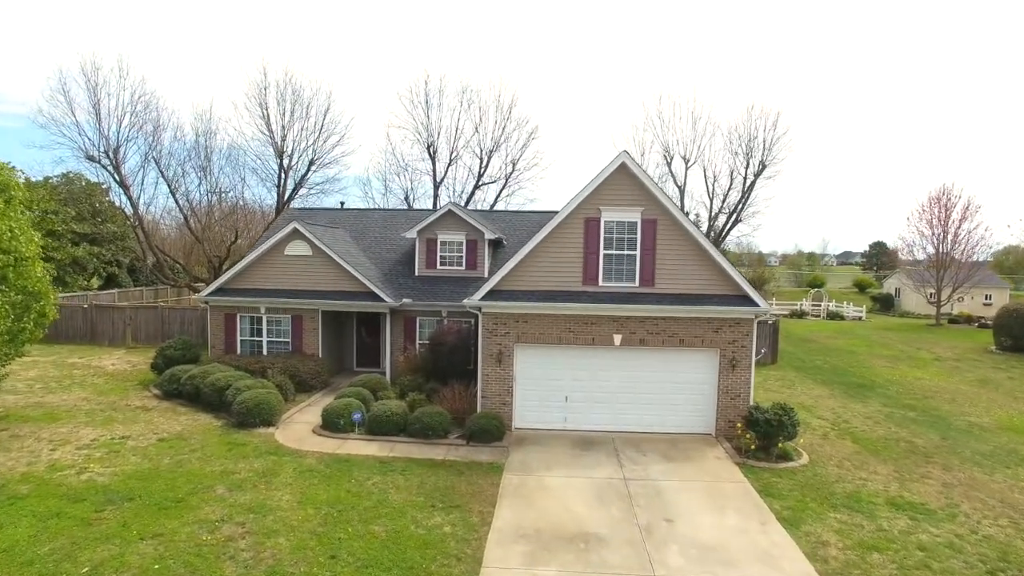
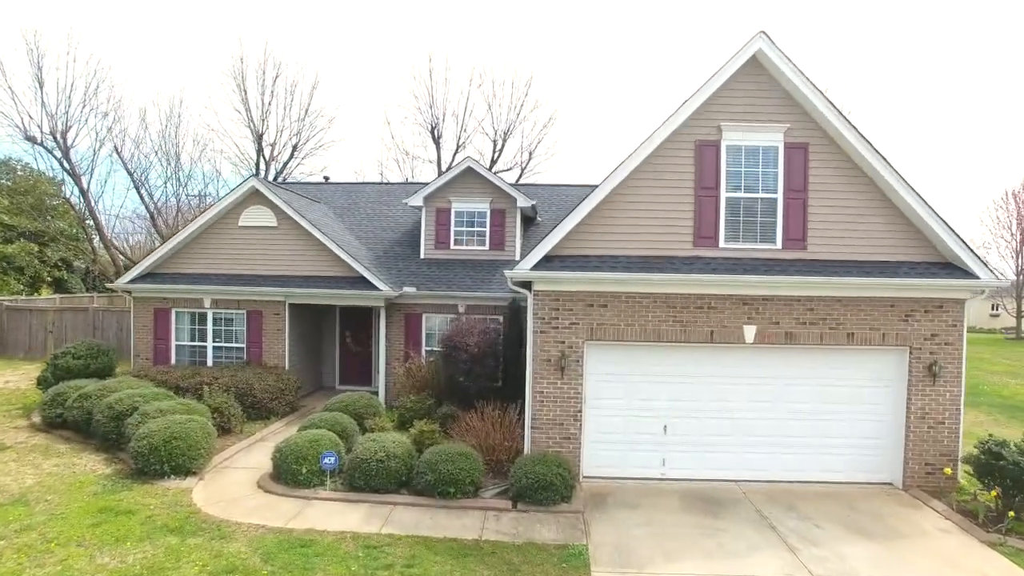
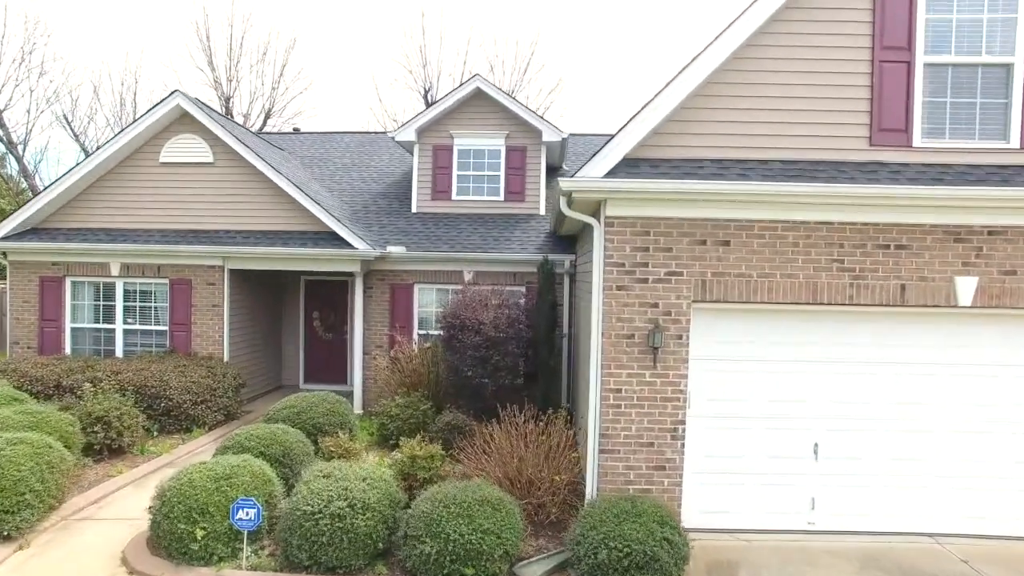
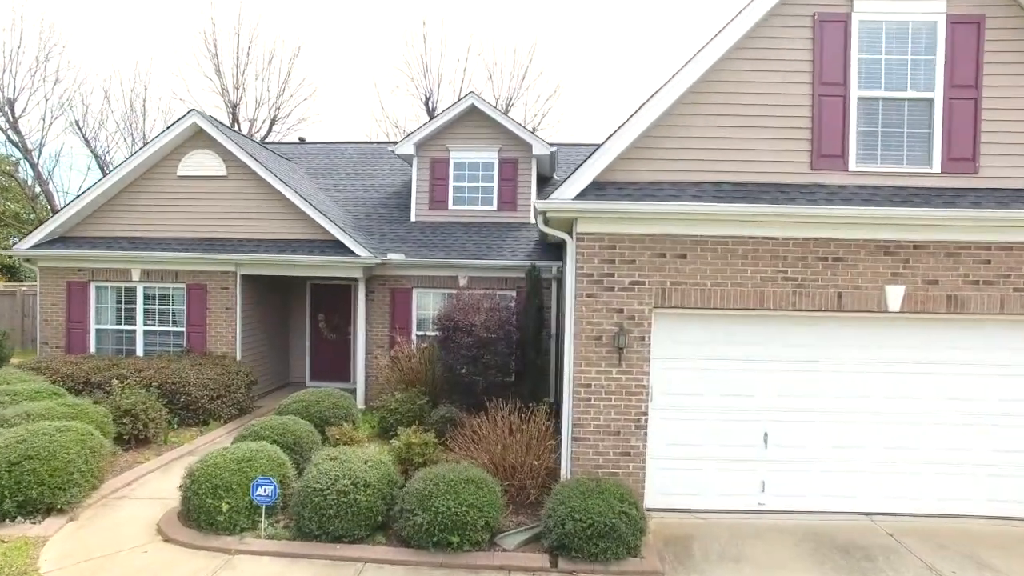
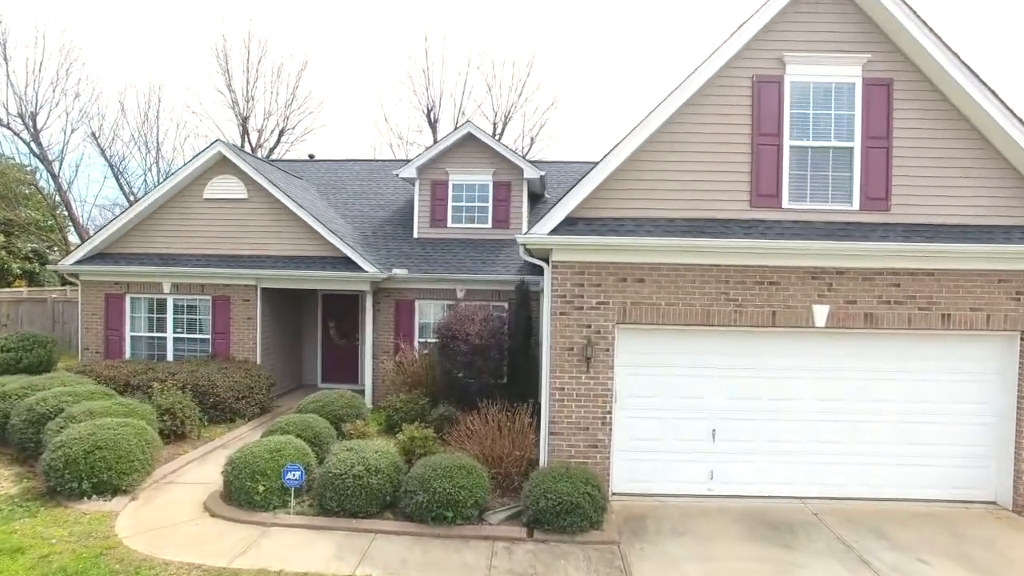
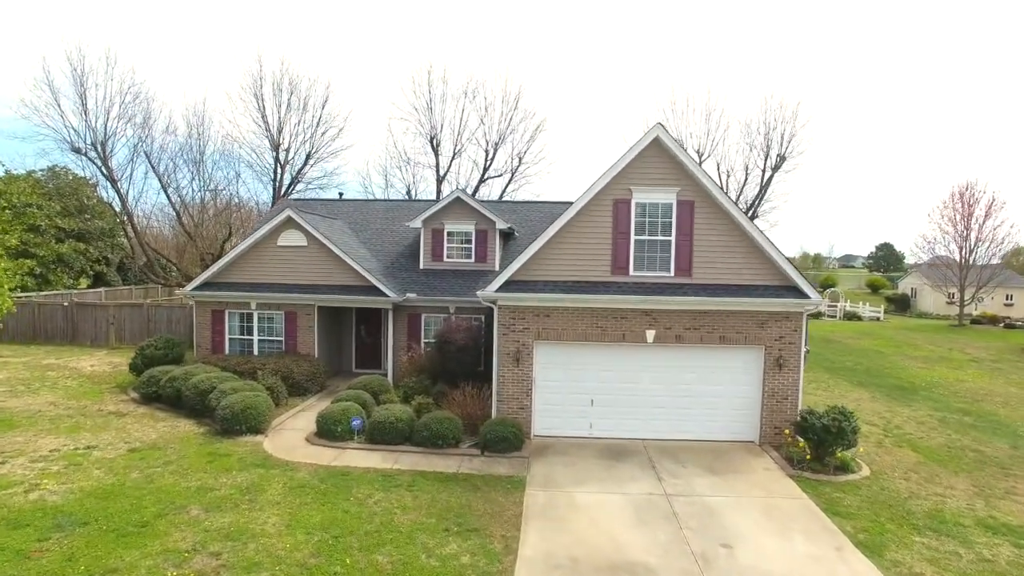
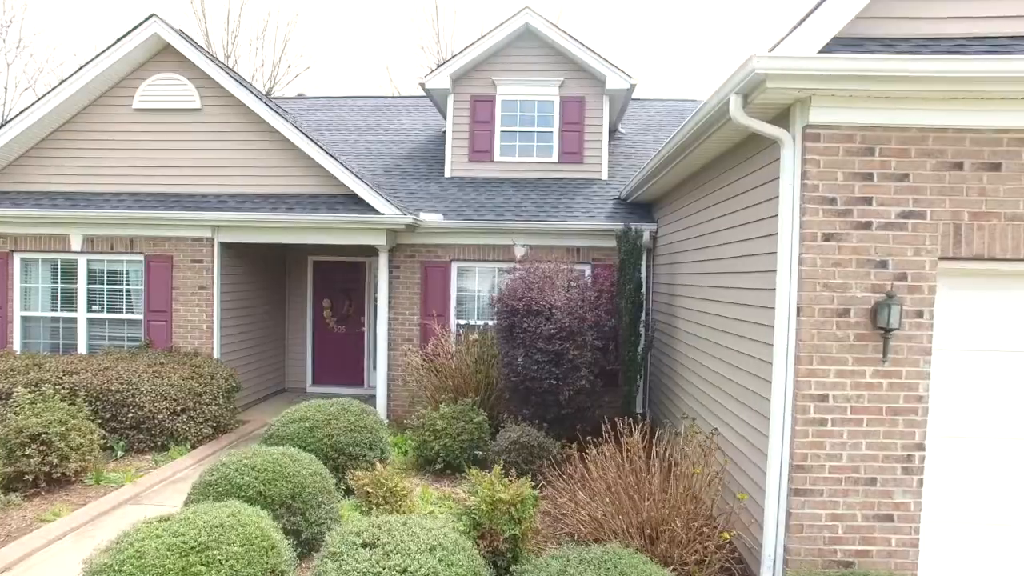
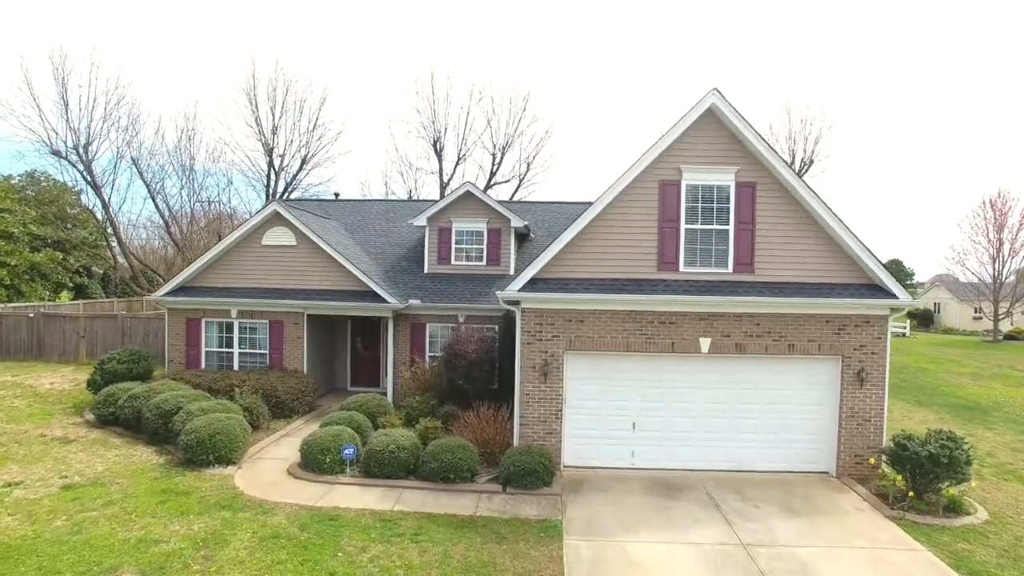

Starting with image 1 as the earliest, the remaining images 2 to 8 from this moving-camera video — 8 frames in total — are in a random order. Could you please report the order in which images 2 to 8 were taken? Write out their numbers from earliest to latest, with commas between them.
6, 8, 2, 5, 4, 3, 7
